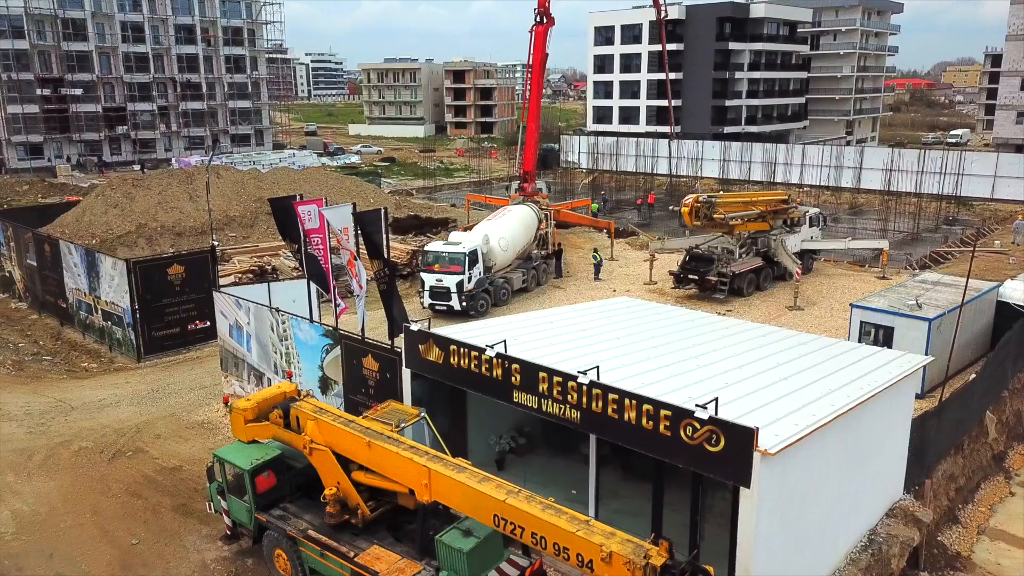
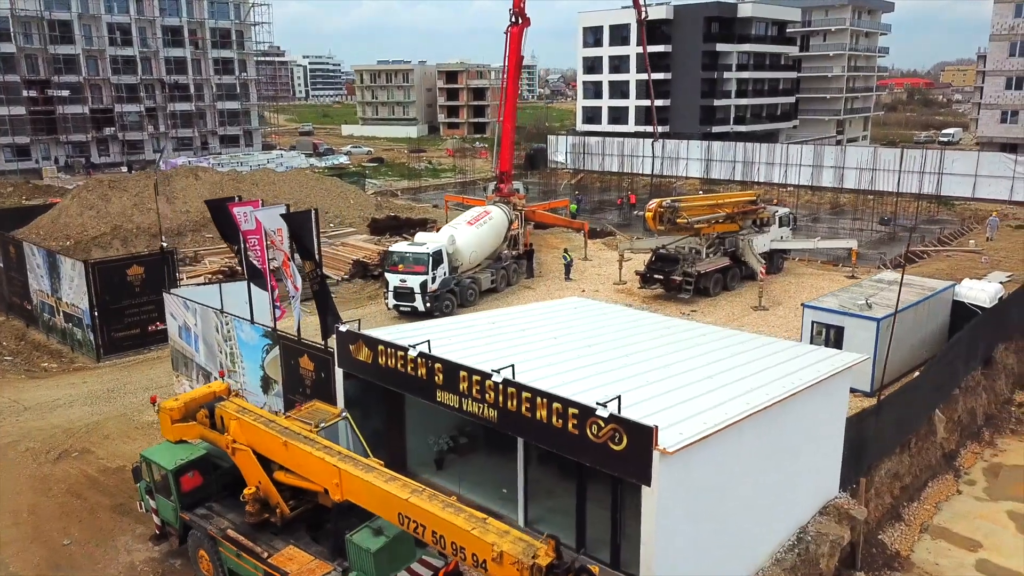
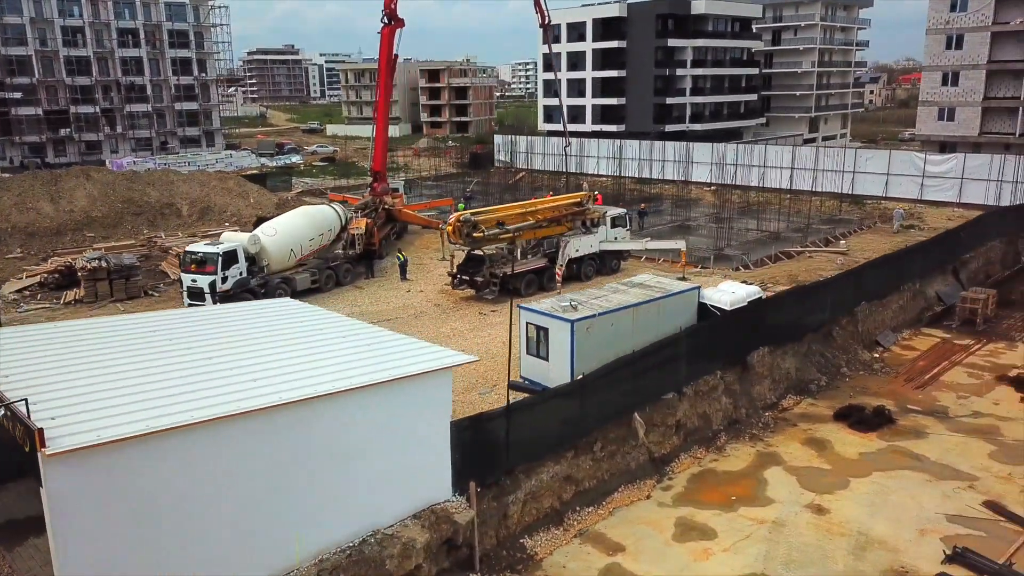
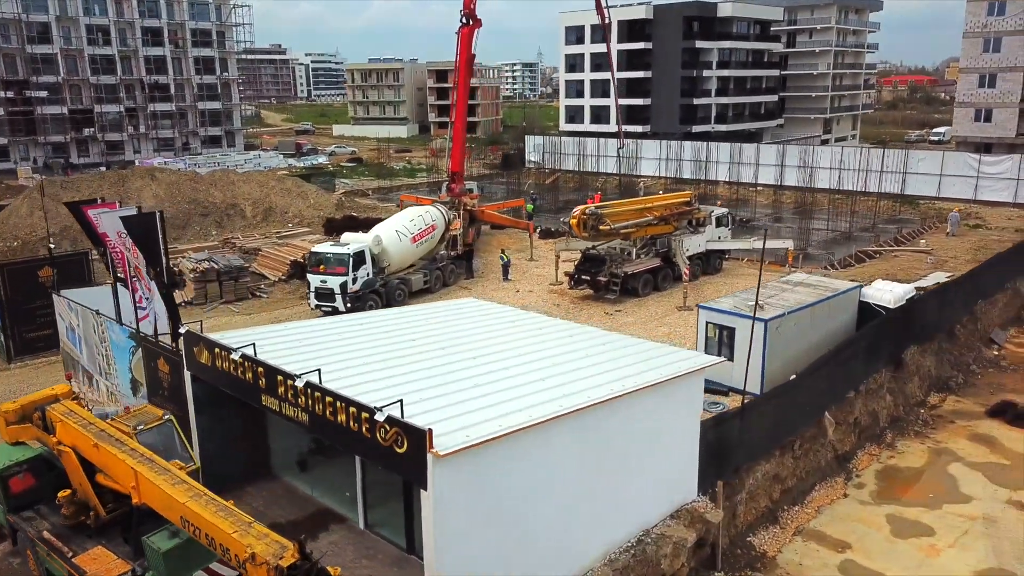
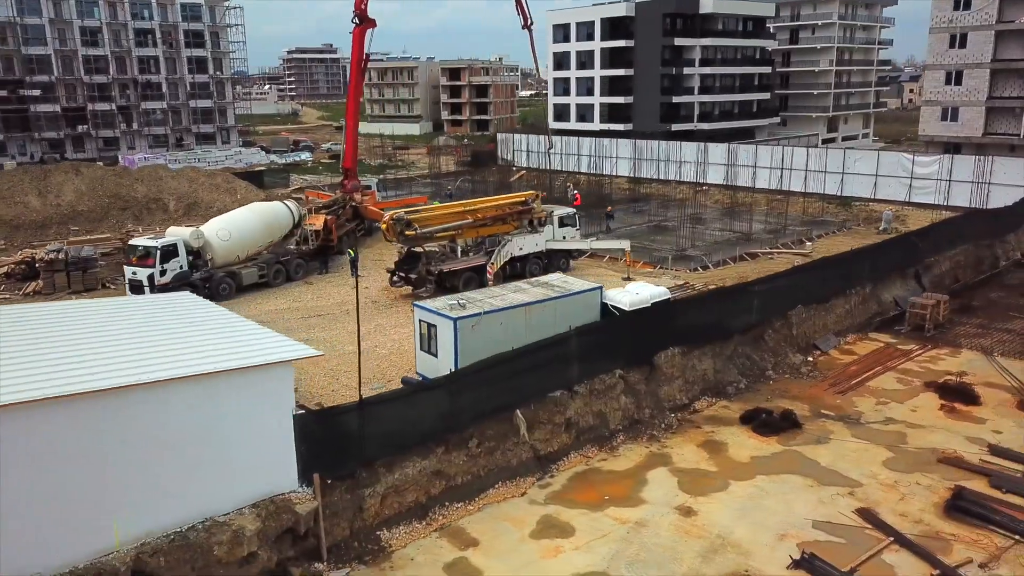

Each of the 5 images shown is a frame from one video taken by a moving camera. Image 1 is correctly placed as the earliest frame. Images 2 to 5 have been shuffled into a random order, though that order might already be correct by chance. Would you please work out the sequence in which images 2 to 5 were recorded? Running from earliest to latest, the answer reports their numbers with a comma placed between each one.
2, 4, 3, 5
